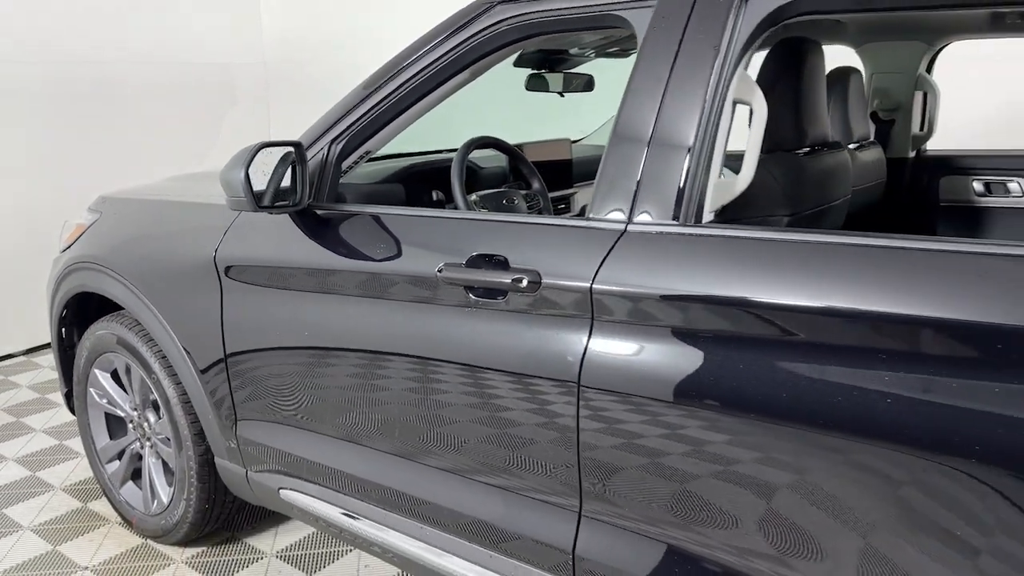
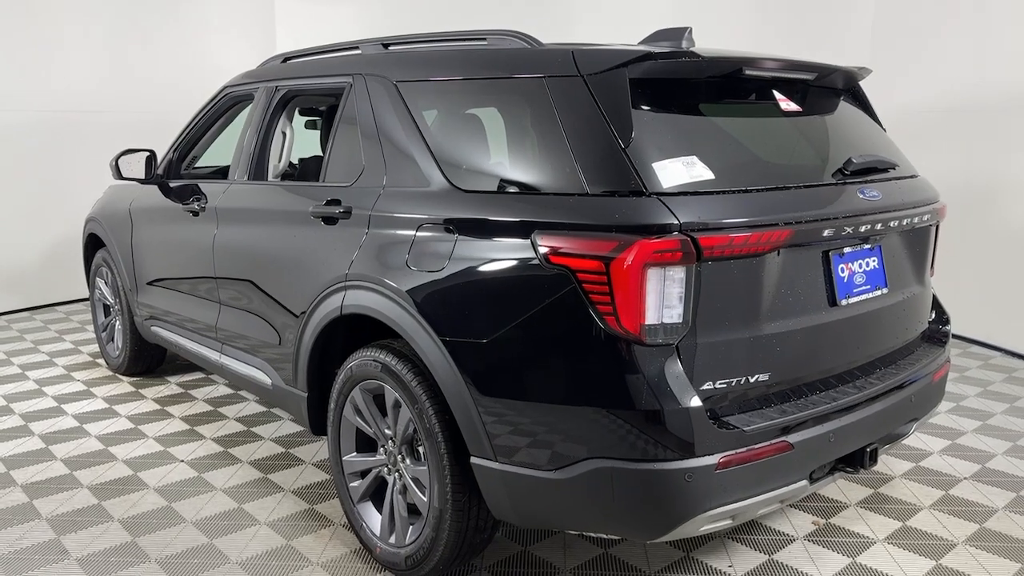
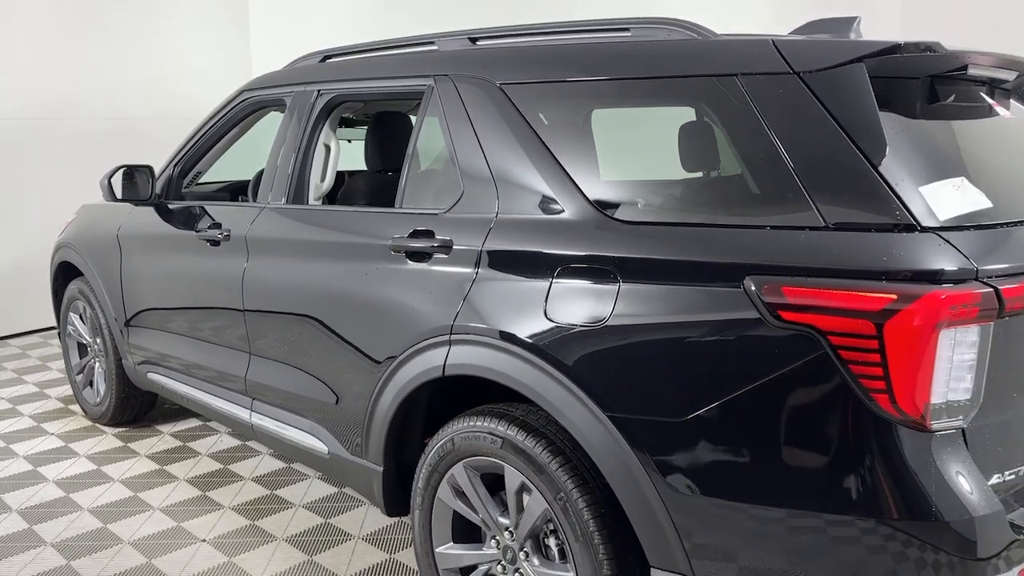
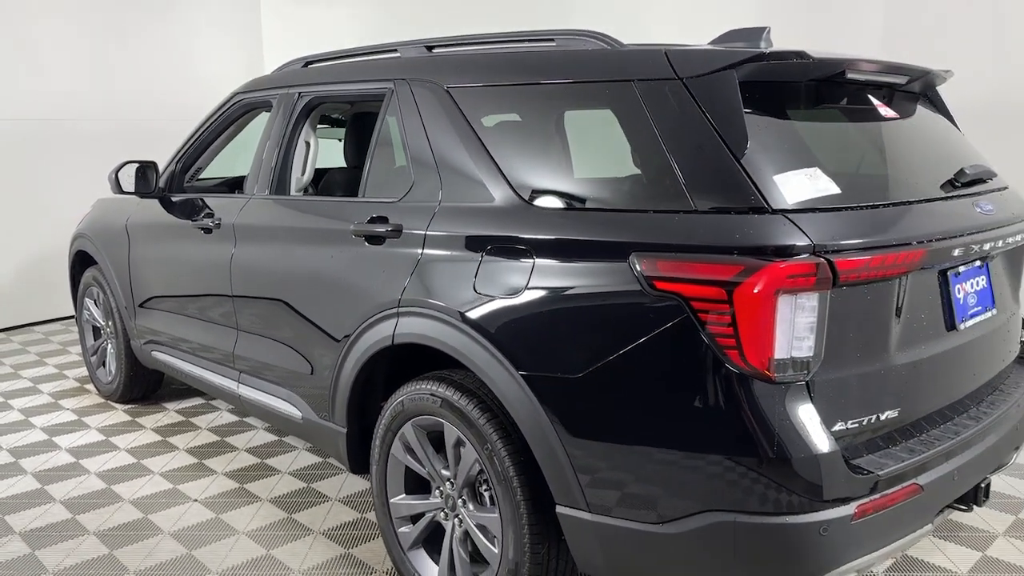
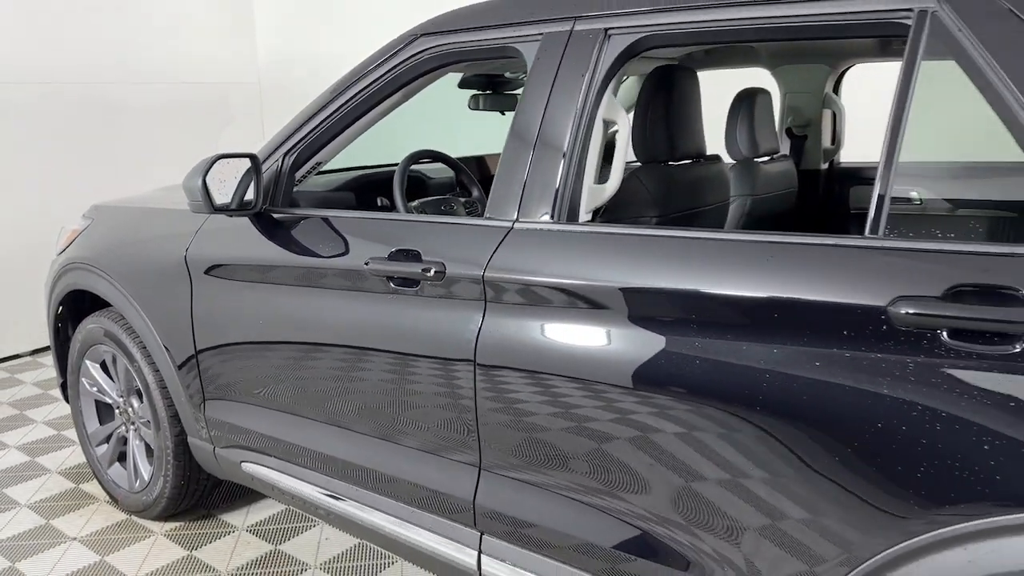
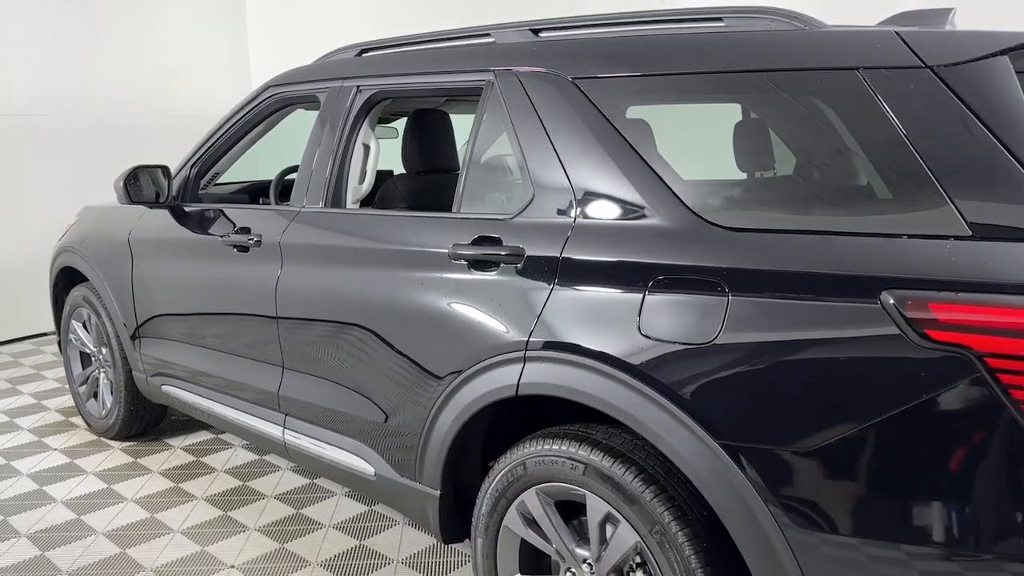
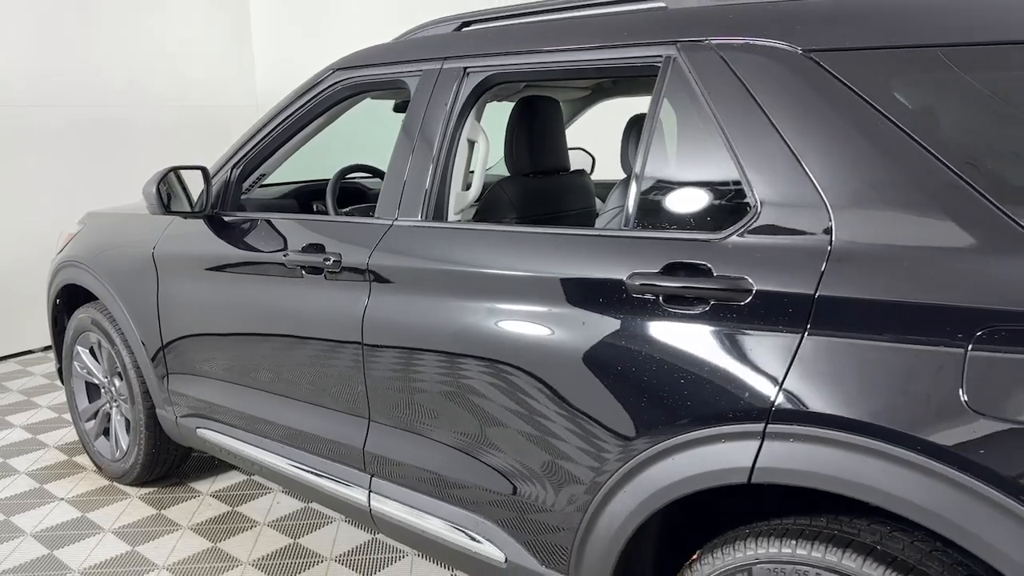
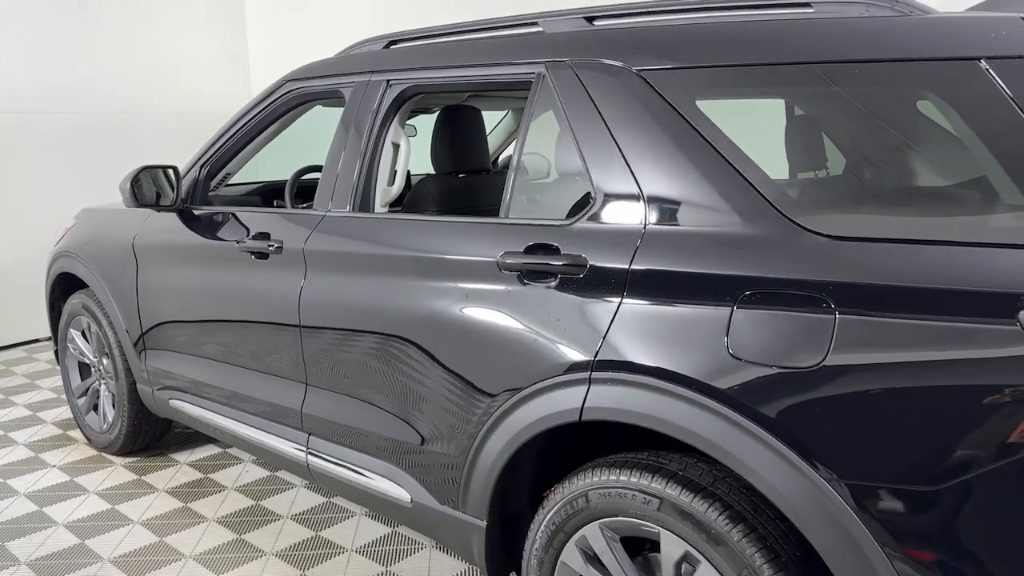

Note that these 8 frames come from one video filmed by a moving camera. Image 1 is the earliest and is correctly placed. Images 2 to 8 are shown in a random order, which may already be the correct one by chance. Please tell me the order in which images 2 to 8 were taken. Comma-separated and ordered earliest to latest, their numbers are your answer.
5, 7, 8, 6, 3, 4, 2
